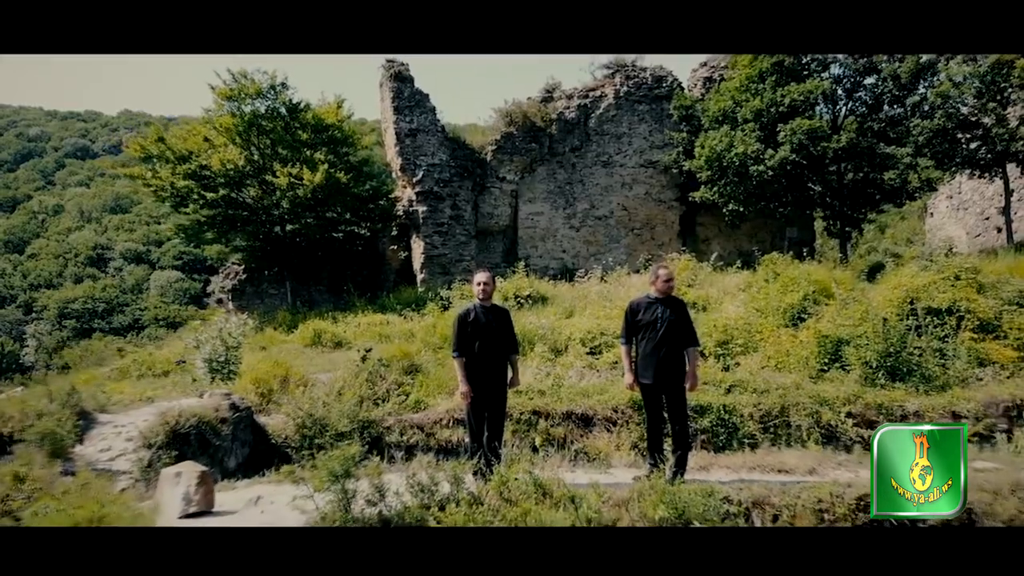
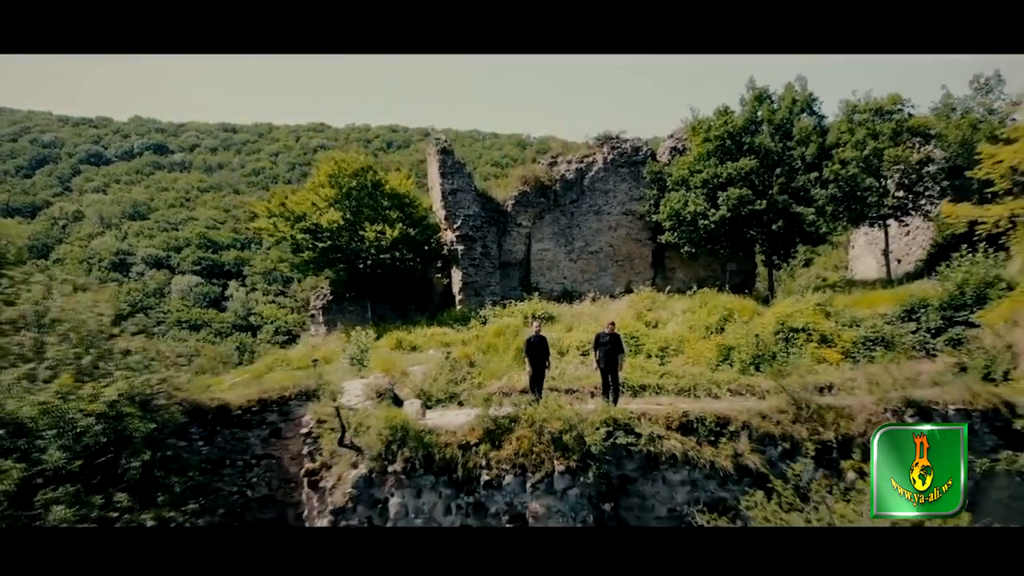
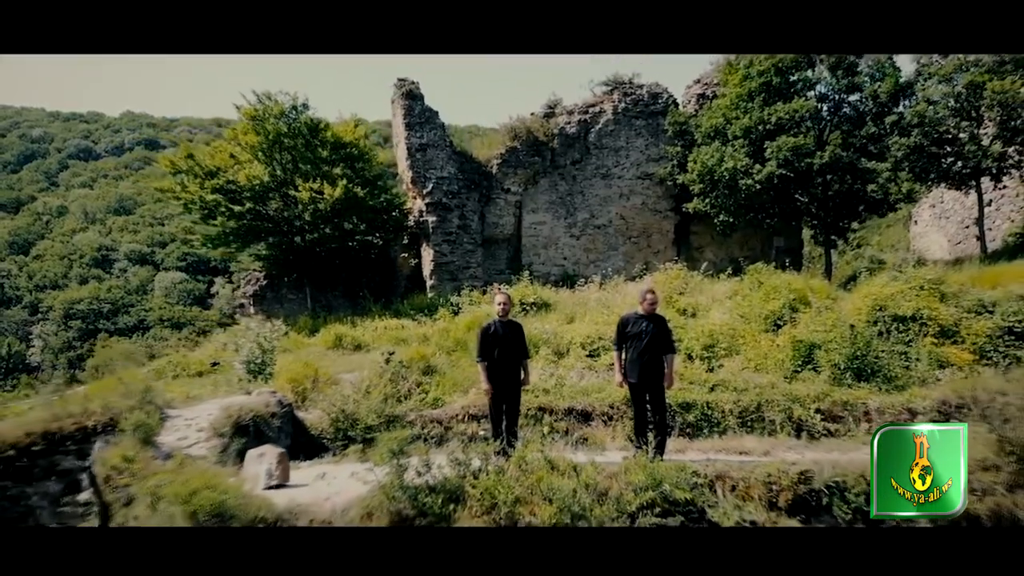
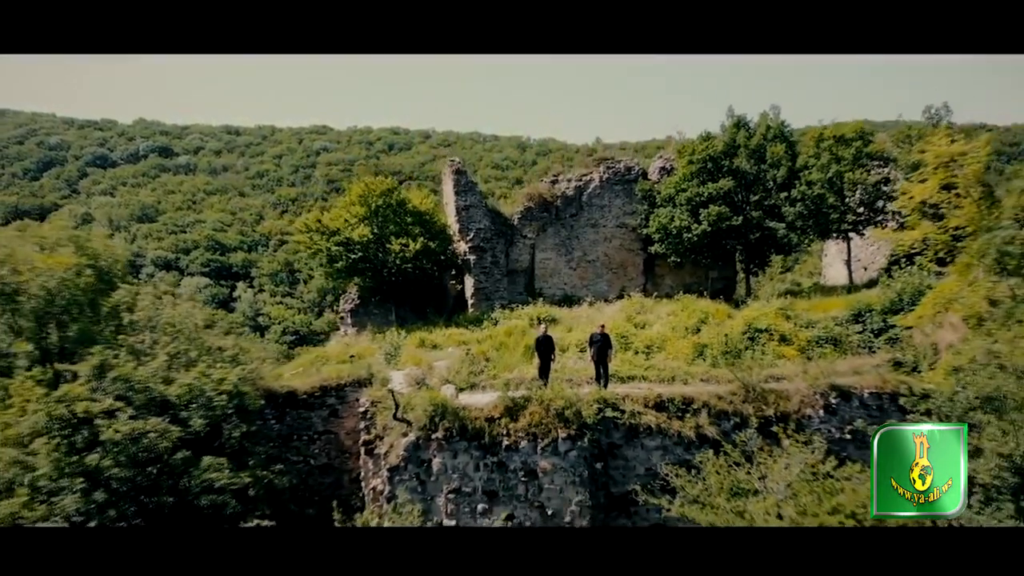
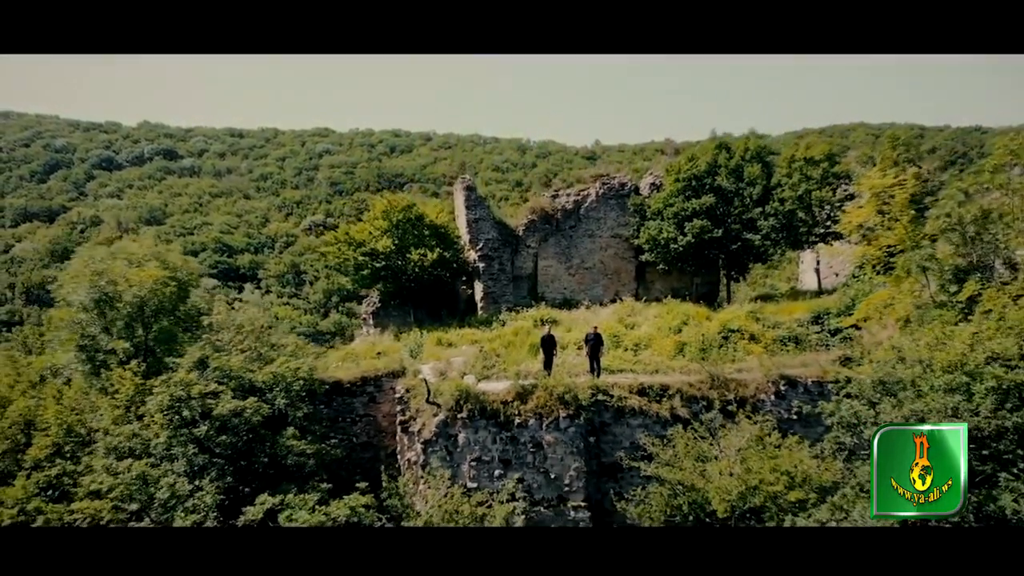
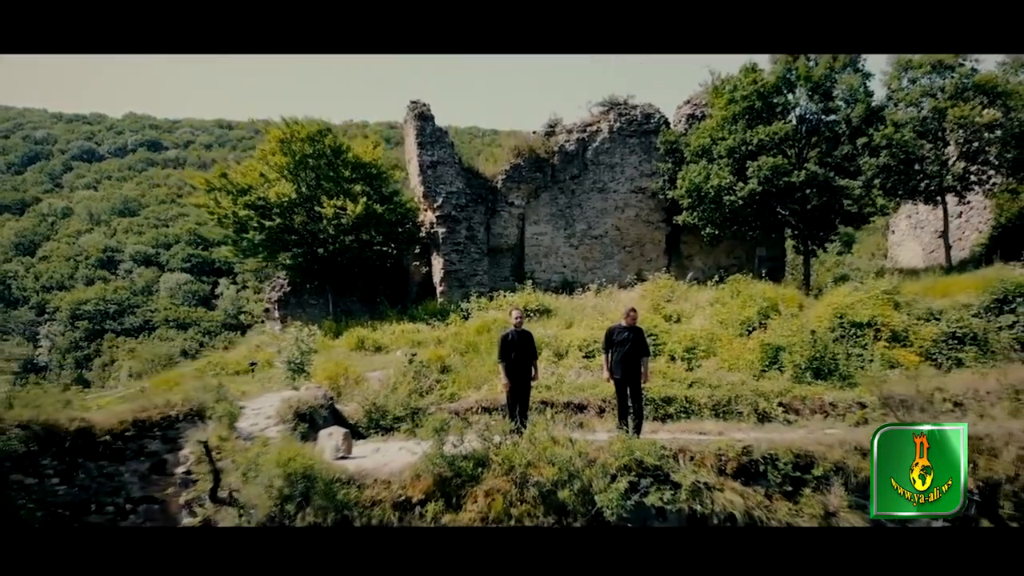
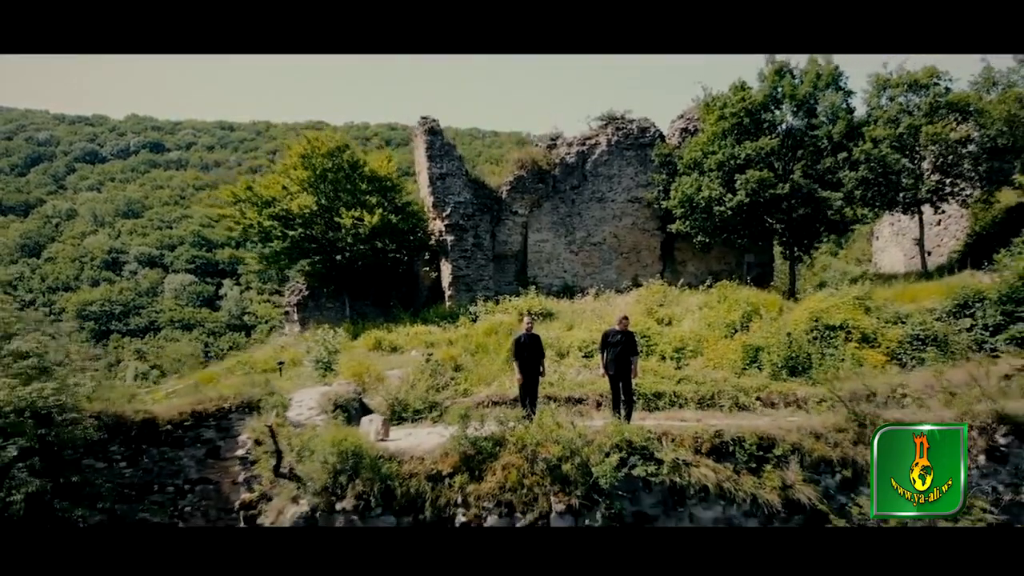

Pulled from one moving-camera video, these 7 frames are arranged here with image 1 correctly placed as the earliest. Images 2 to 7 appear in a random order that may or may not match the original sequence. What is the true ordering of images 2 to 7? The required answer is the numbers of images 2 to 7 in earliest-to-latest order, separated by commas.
3, 6, 7, 2, 4, 5
